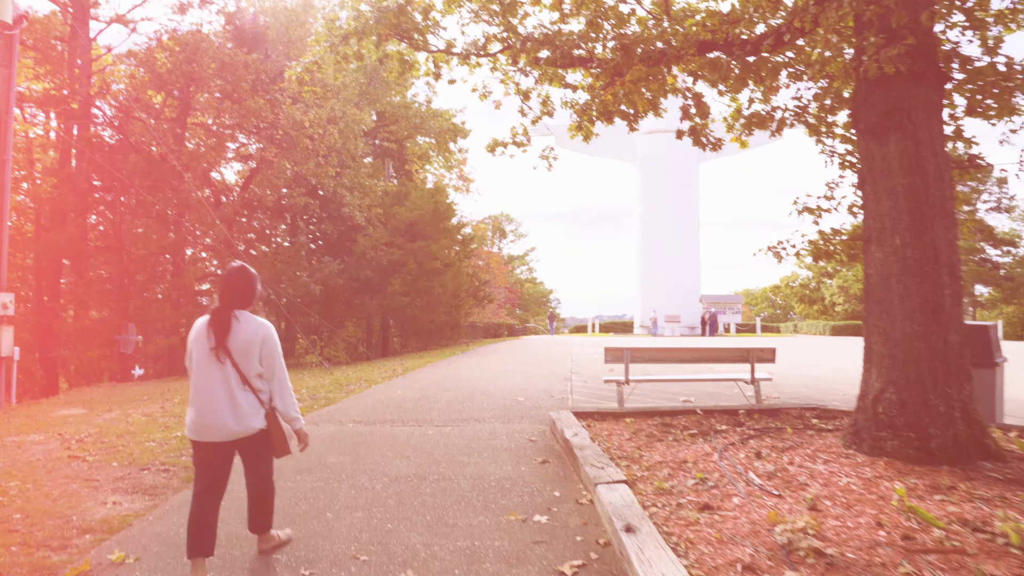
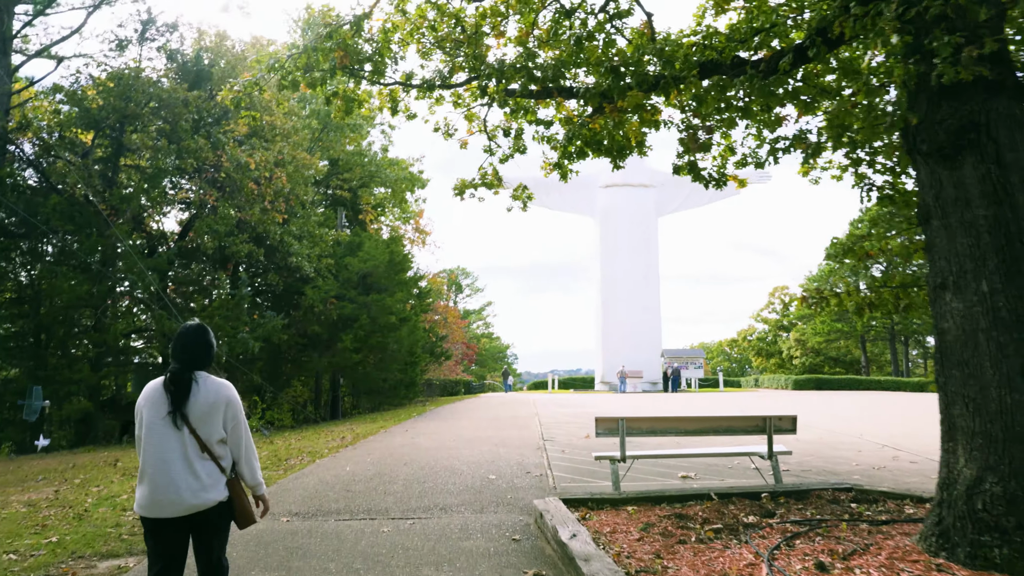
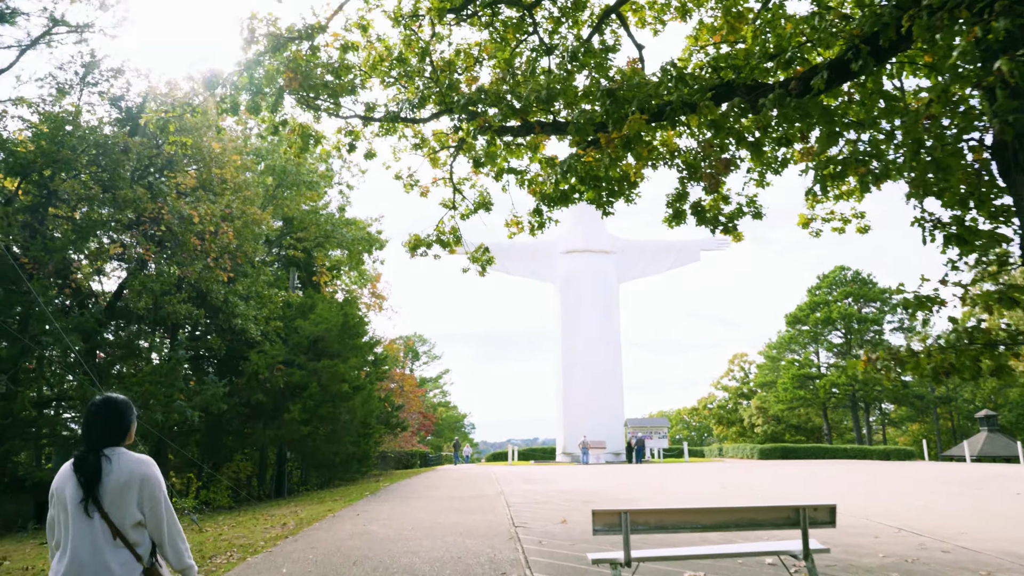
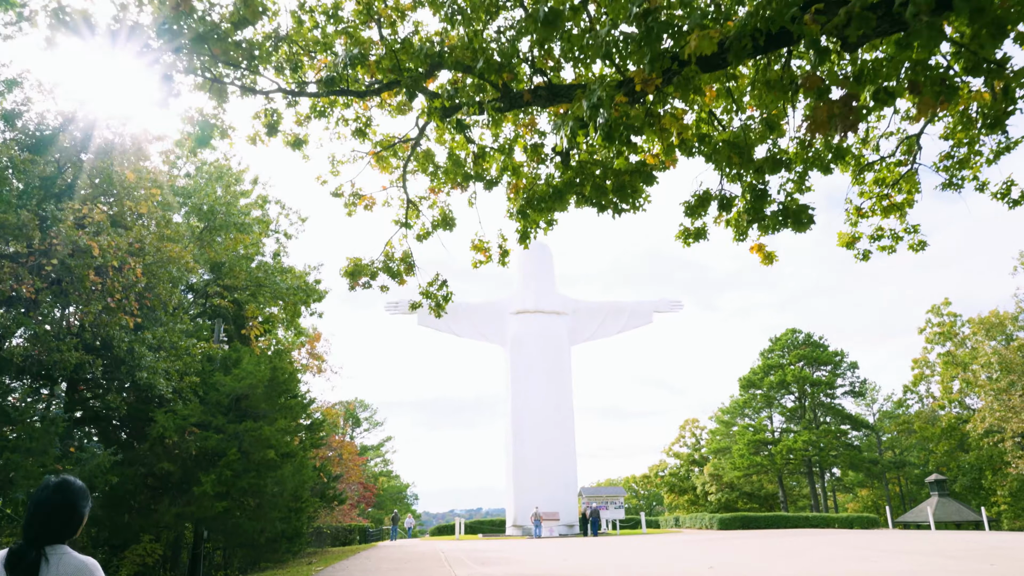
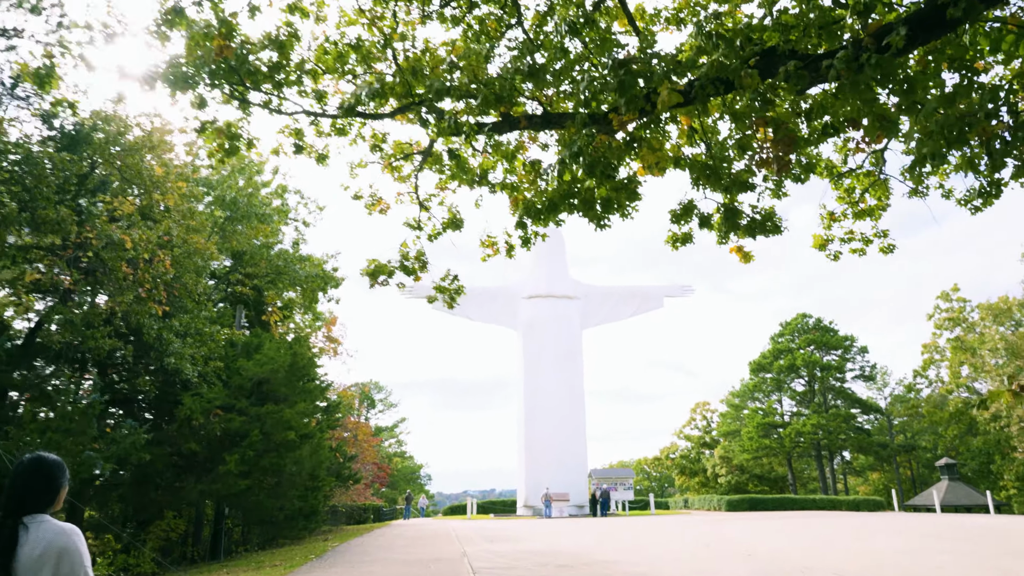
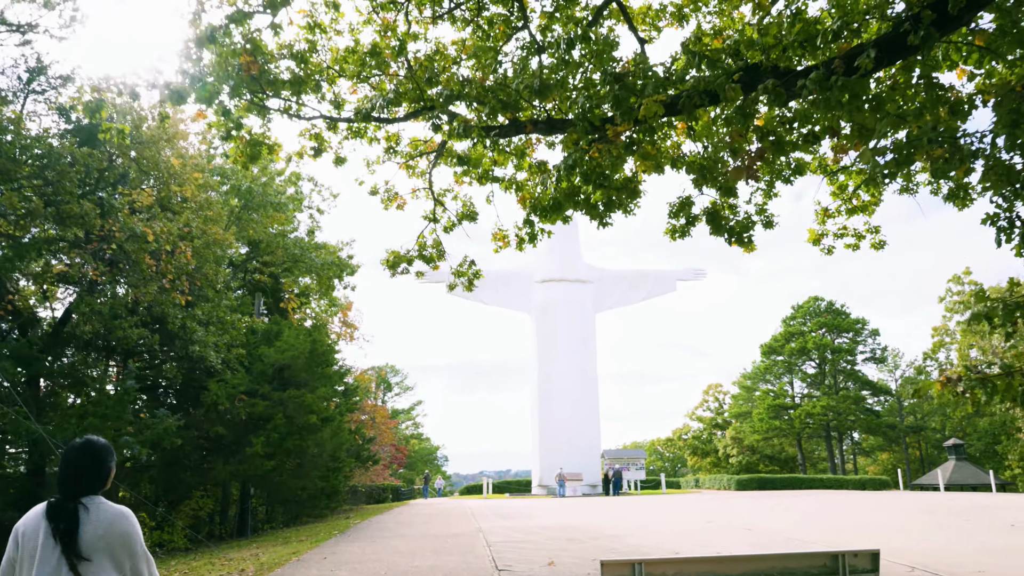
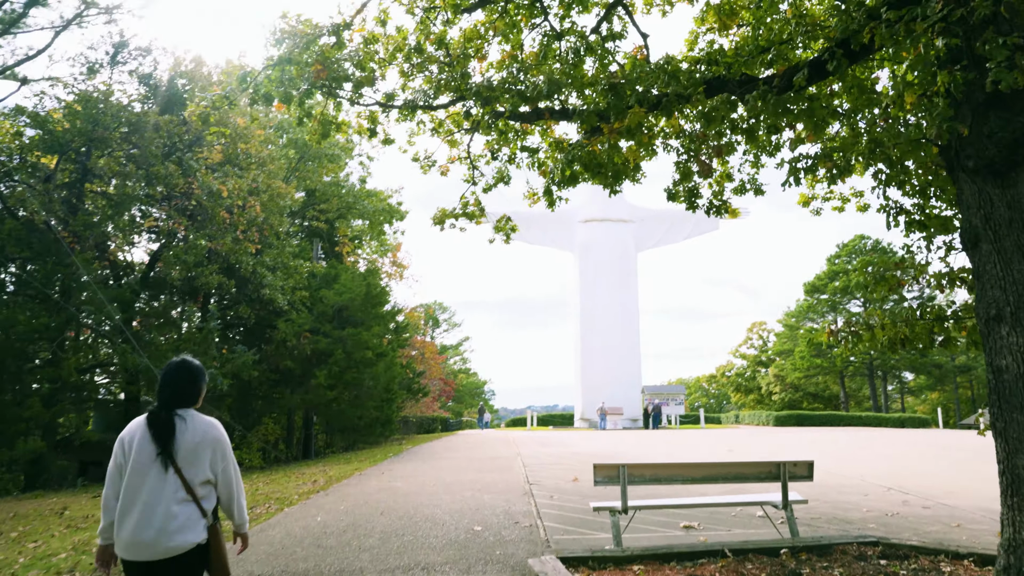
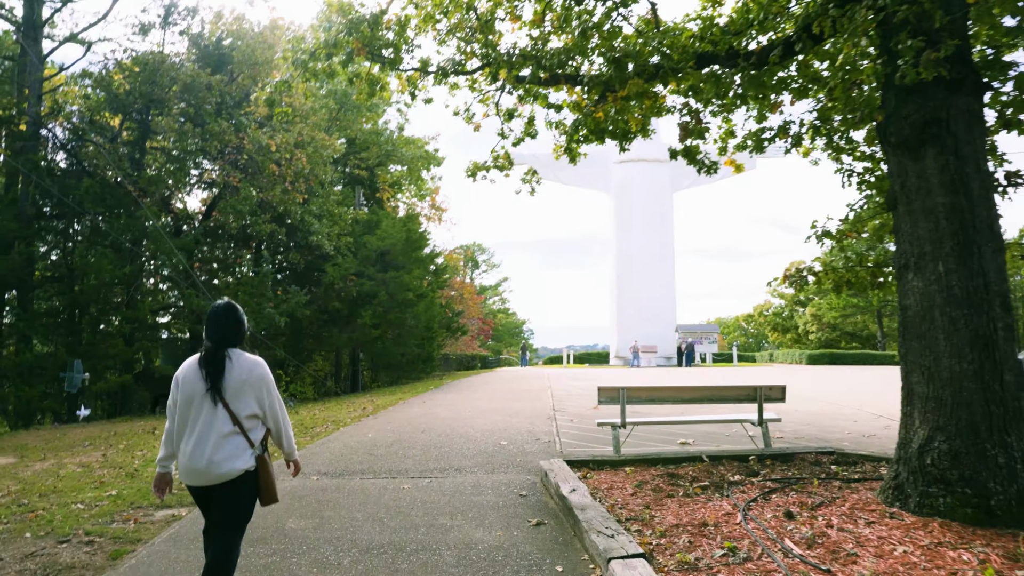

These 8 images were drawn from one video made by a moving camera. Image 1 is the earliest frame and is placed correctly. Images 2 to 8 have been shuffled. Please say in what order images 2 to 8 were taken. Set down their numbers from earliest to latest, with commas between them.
8, 2, 7, 3, 6, 5, 4
